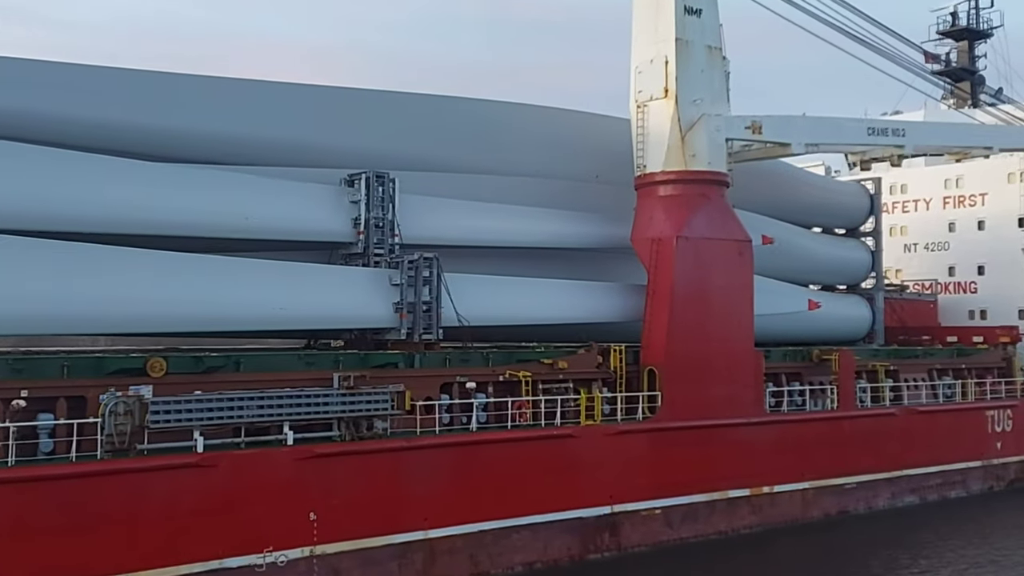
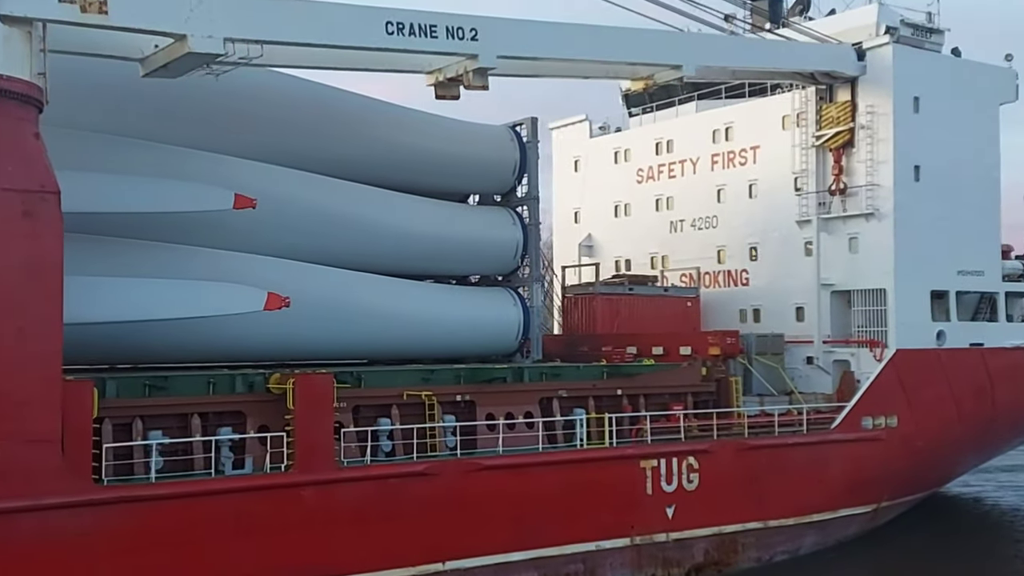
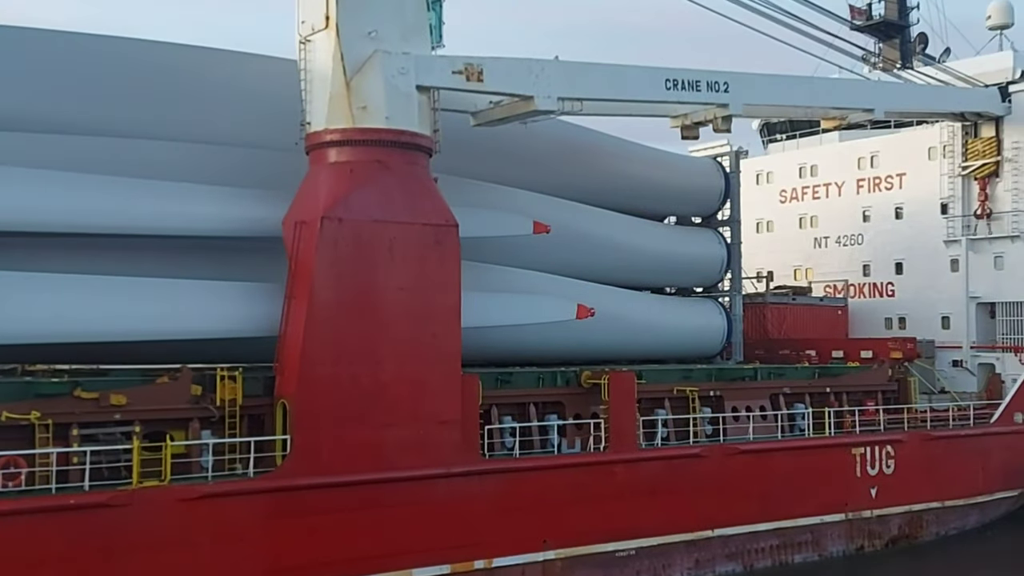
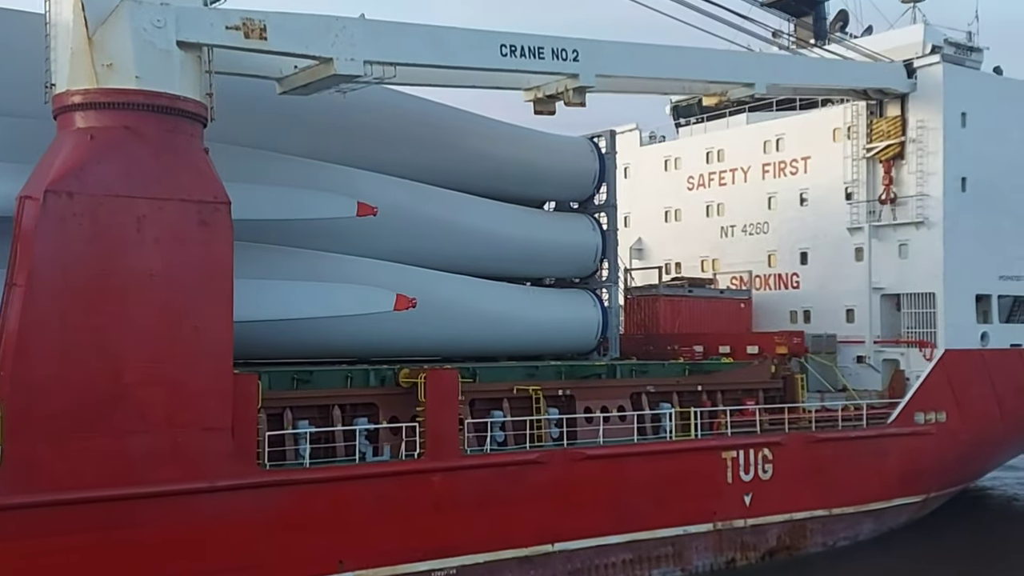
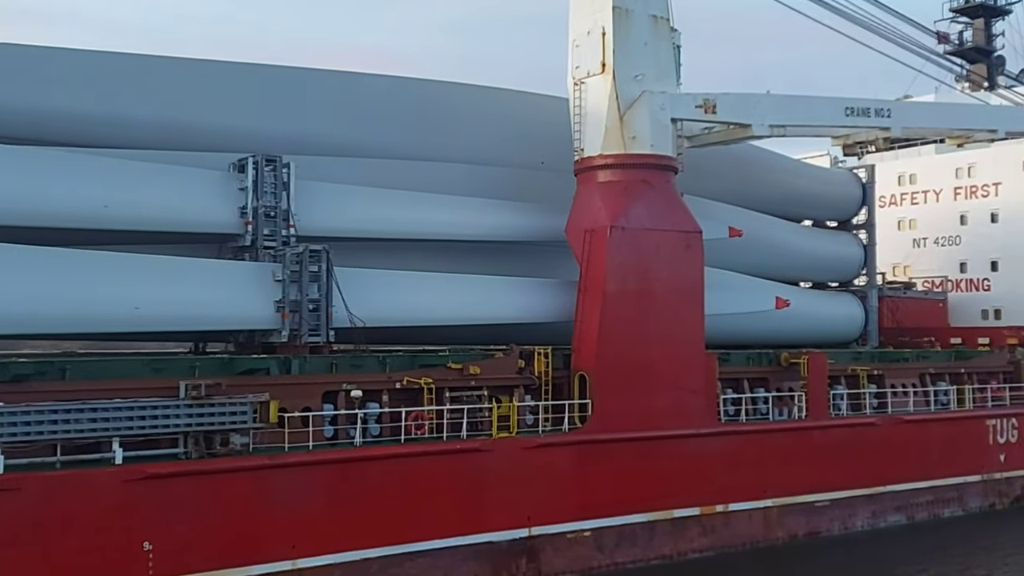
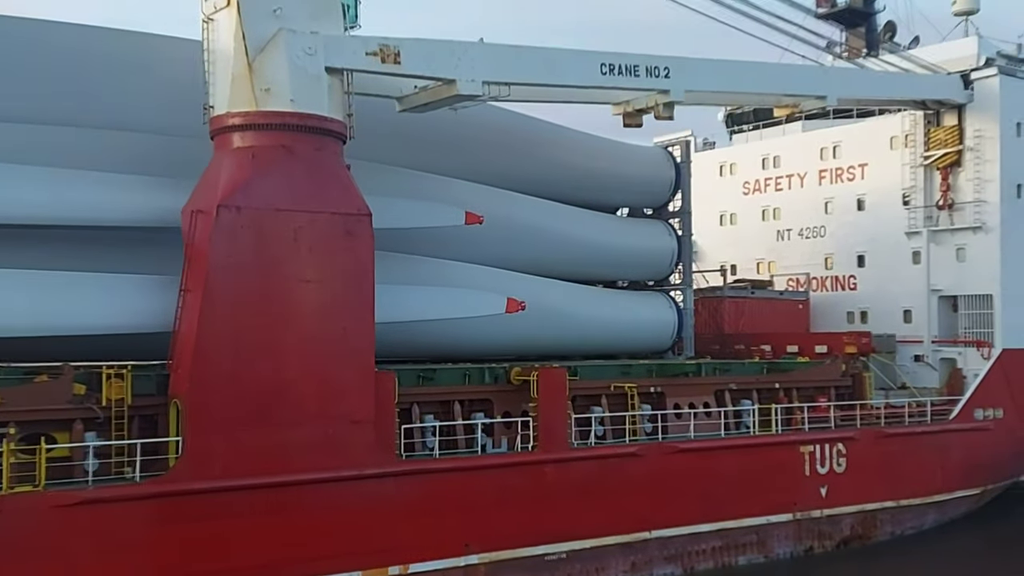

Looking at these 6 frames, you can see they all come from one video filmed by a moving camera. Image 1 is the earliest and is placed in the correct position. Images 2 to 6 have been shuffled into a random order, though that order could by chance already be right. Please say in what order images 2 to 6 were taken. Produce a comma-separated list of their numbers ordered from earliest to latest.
5, 3, 6, 4, 2
